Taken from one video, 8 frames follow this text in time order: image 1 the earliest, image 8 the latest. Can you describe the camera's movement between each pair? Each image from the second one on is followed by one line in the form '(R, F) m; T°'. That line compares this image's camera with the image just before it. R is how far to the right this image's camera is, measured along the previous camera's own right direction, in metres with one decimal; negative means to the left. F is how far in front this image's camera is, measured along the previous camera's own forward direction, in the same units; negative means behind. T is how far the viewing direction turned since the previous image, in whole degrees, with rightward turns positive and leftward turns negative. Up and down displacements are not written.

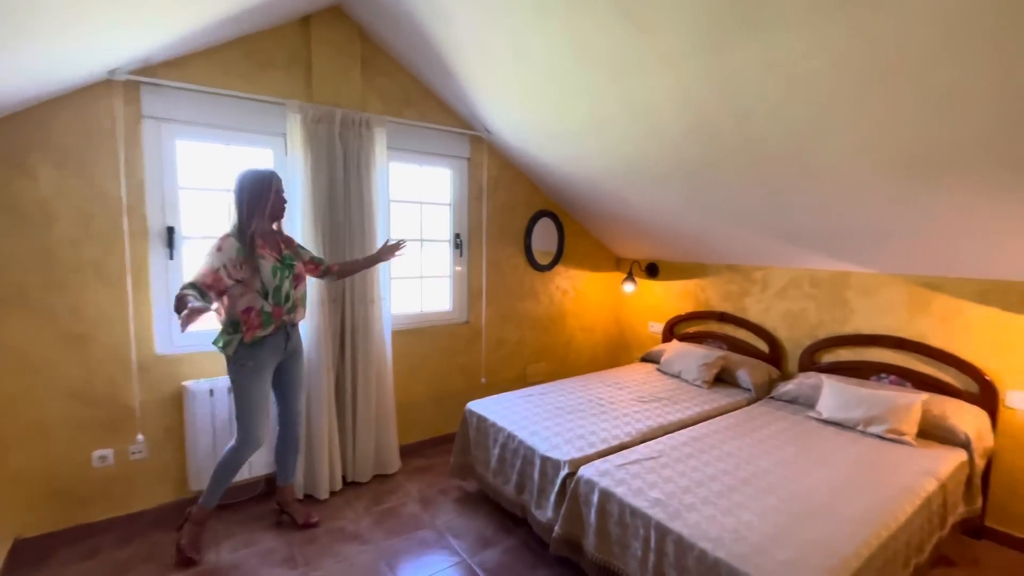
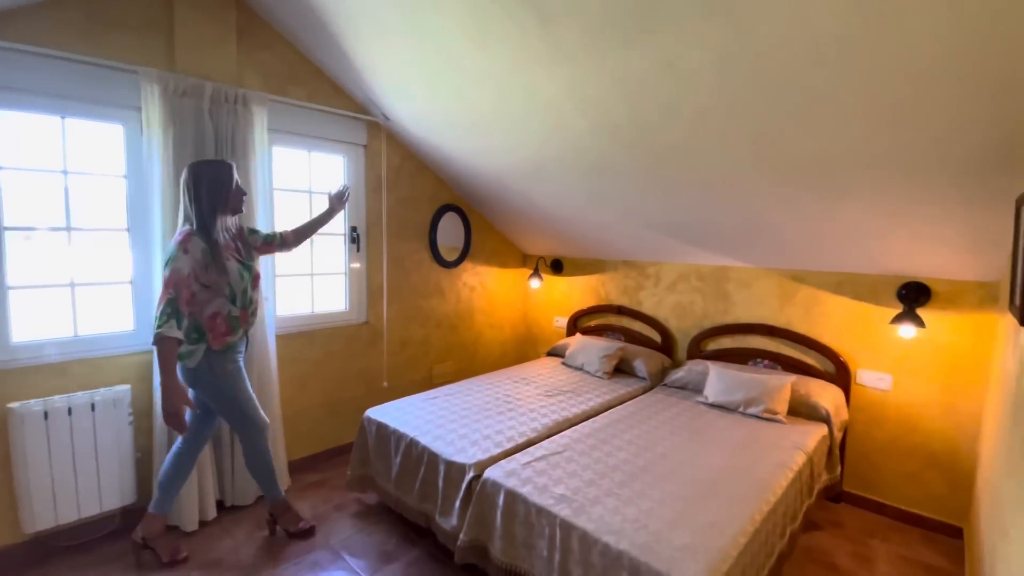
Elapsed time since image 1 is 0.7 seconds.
(0.0, +0.1) m; +11°
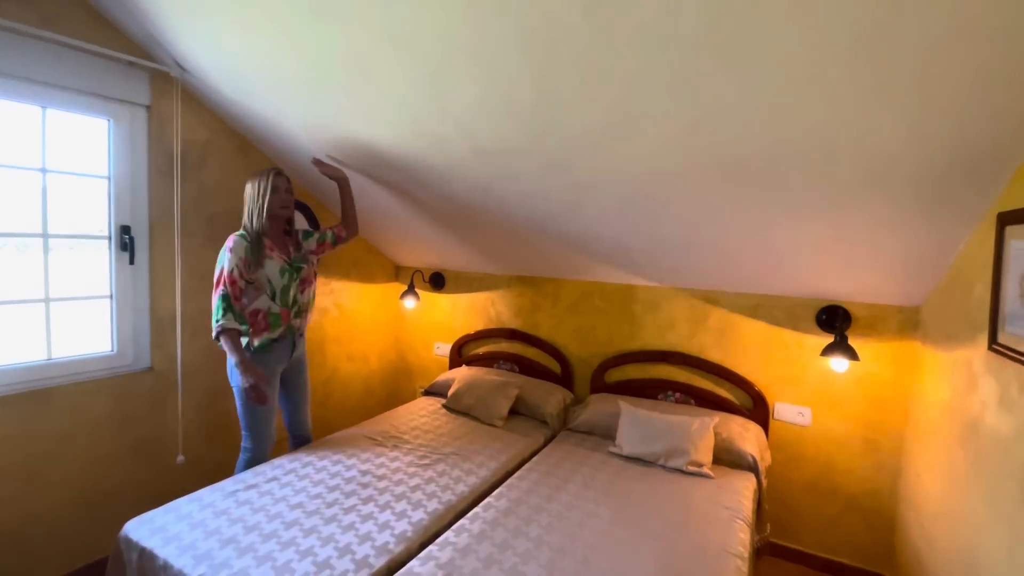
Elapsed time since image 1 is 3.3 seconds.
(+0.1, +0.7) m; +14°
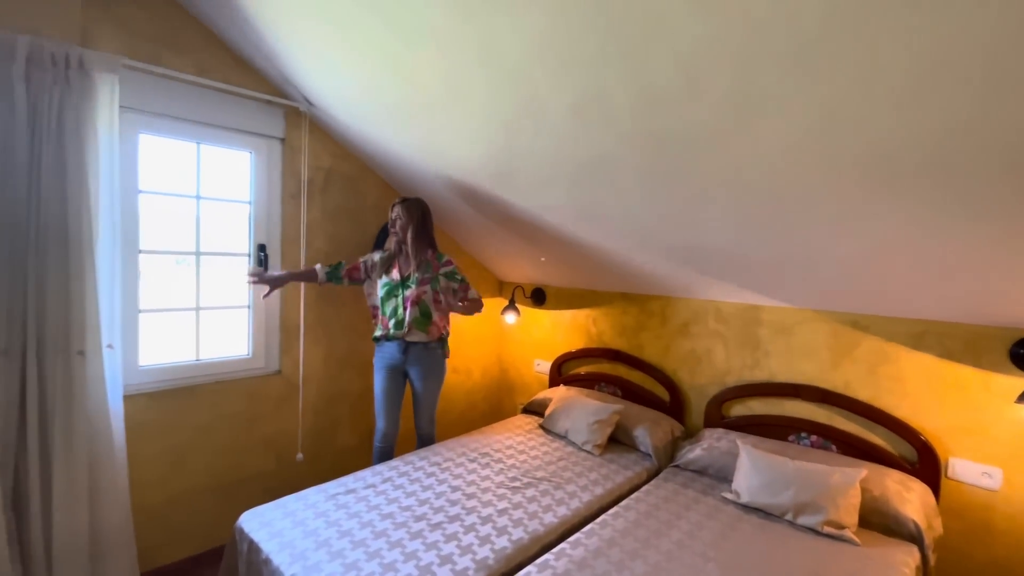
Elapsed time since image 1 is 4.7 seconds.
(+0.1, +0.1) m; -14°
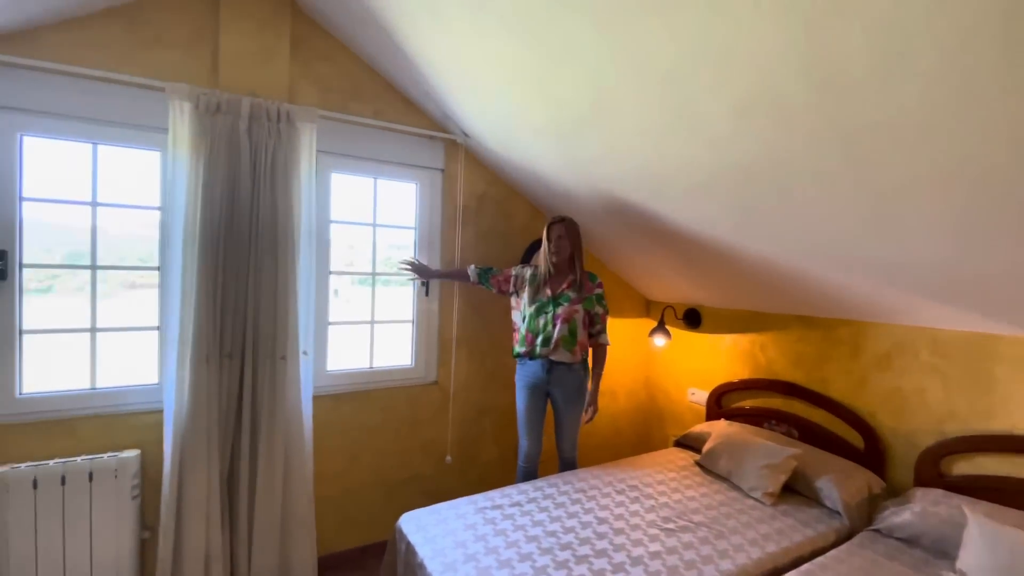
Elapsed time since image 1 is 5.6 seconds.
(0.0, +0.1) m; -17°
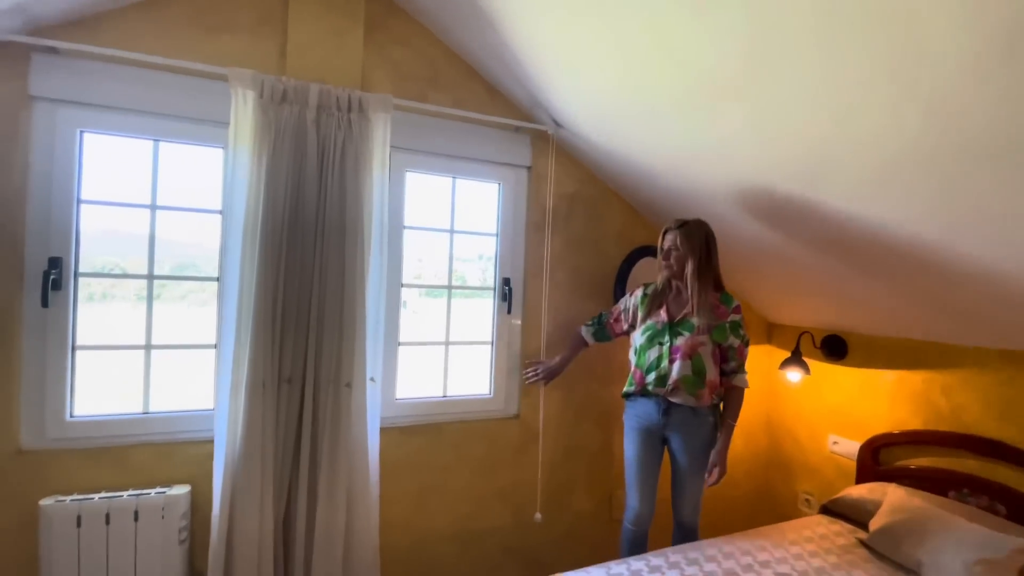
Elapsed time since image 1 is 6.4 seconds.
(-0.2, +0.4) m; -8°
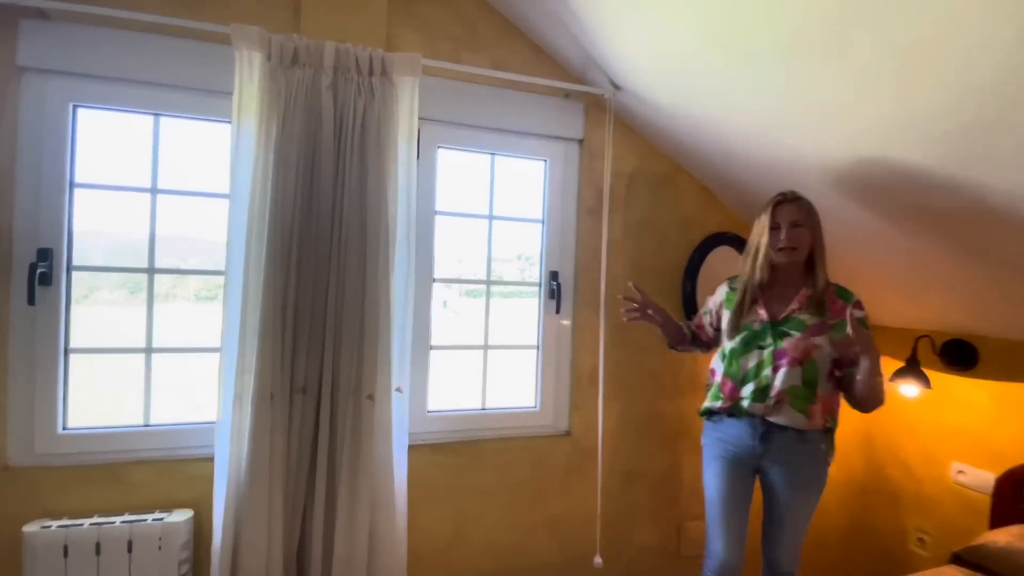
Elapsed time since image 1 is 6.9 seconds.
(0.0, +0.3) m; -5°
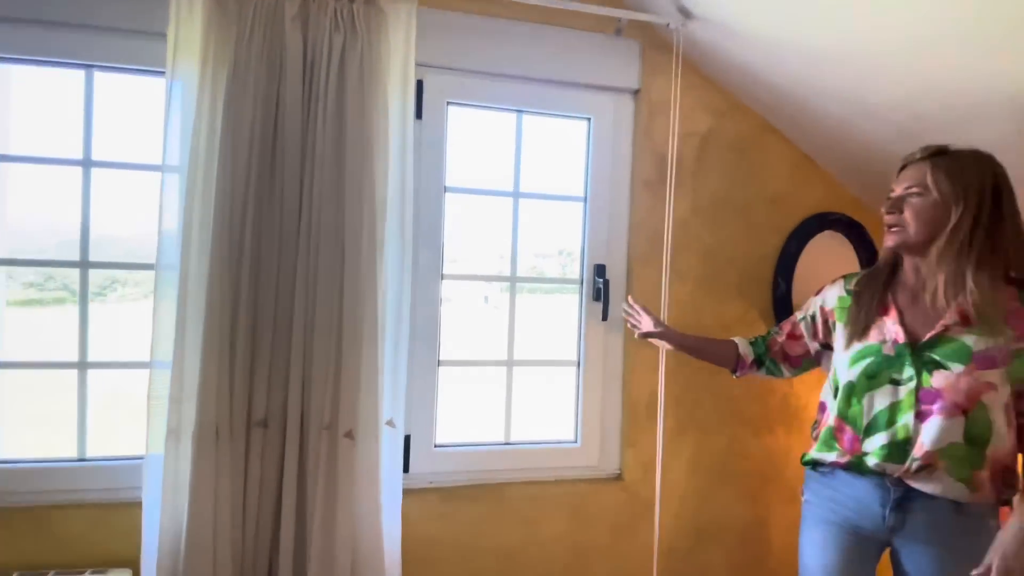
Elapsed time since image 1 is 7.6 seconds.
(0.0, +0.4) m; -5°
